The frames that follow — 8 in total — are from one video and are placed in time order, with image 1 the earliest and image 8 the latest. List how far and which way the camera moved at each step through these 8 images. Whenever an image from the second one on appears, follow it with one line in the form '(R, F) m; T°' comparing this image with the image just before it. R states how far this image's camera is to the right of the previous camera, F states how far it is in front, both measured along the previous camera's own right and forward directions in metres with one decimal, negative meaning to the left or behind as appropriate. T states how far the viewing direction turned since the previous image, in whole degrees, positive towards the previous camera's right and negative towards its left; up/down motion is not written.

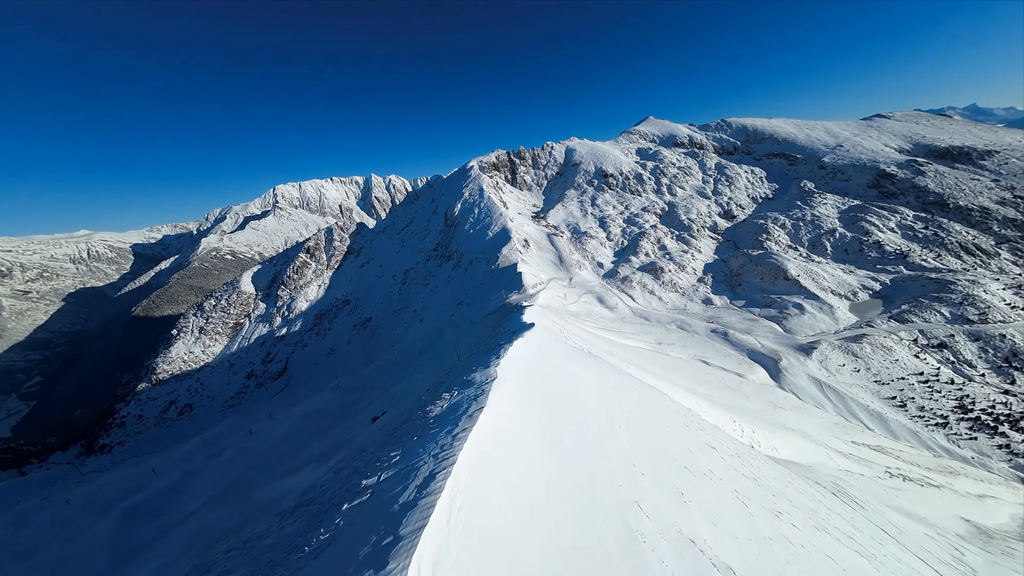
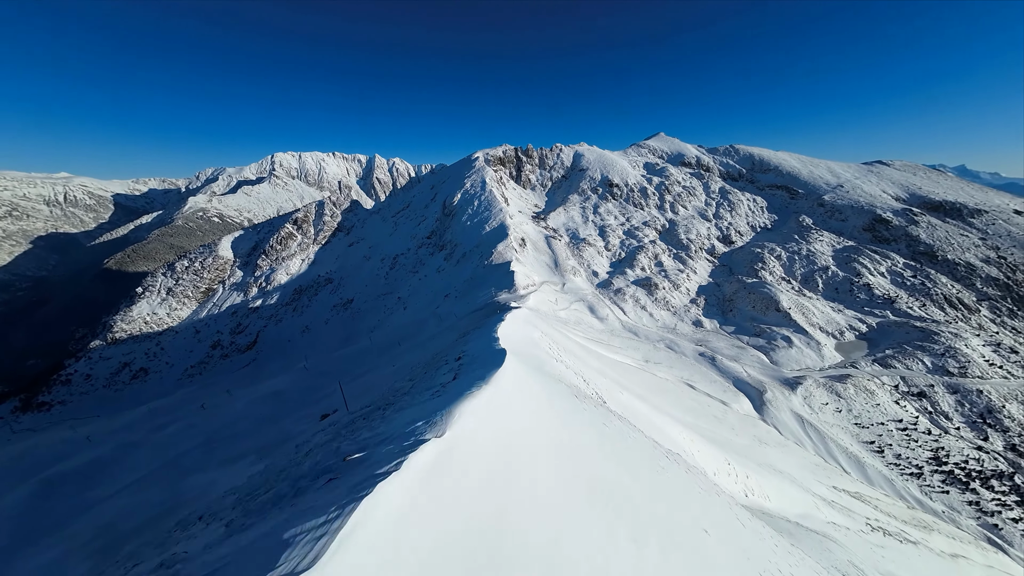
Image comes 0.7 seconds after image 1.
(-0.4, +1.5) m; +2°
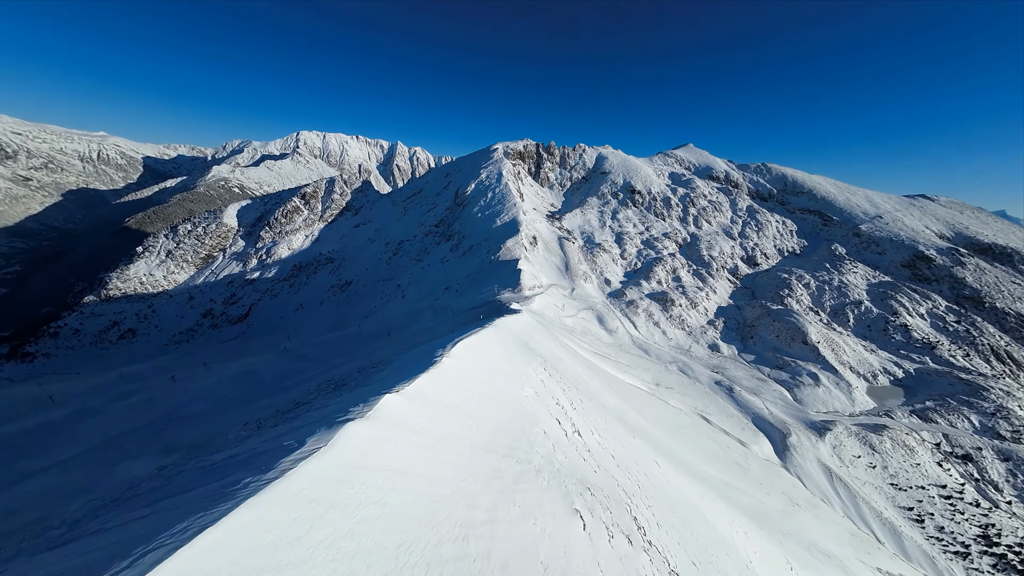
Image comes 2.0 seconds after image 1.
(+0.6, +3.9) m; -2°
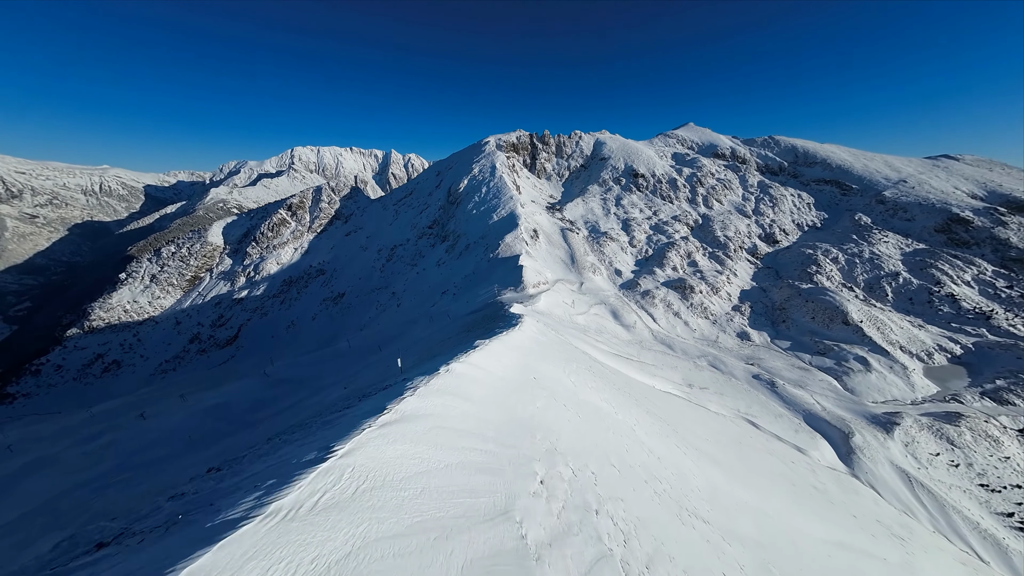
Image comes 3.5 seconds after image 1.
(+0.4, +4.7) m; -1°
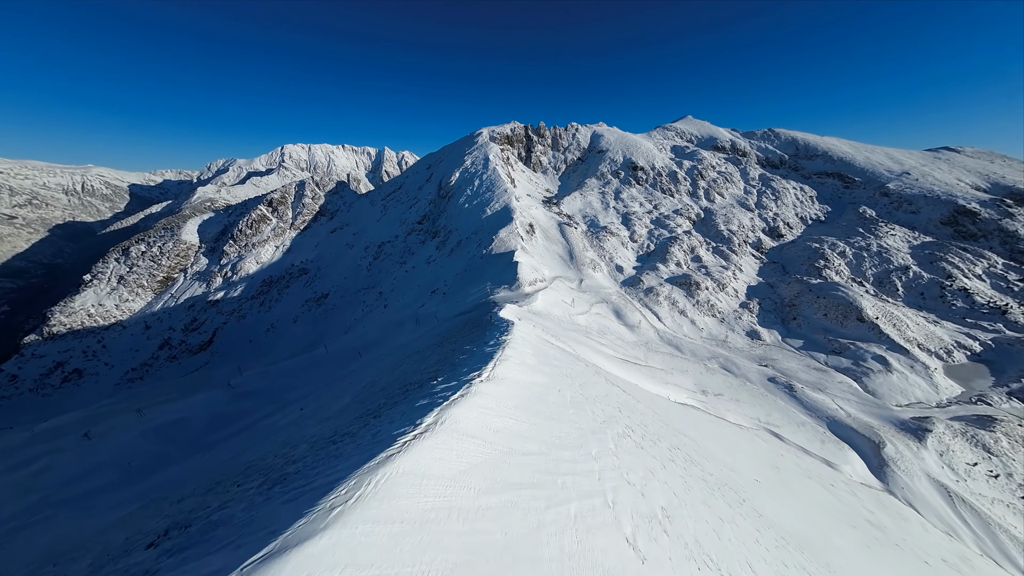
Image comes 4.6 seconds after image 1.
(-0.1, +3.2) m; +1°
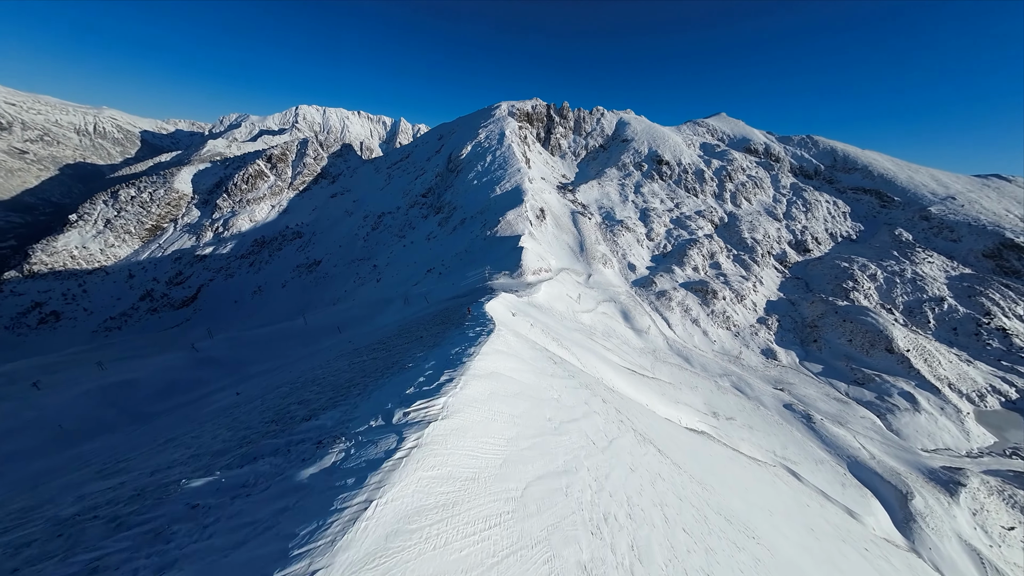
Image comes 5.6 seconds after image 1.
(+0.1, +3.3) m; 0°
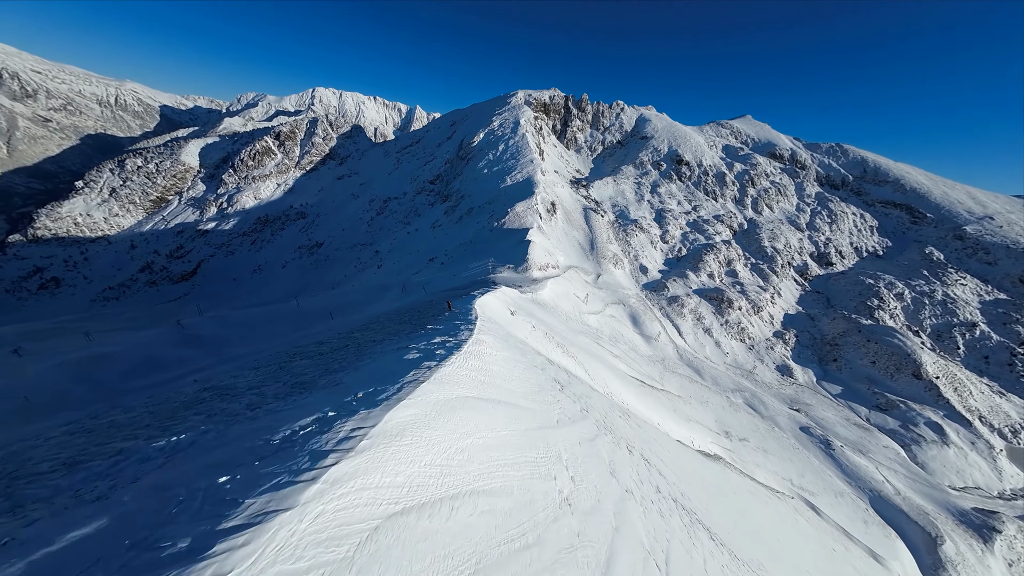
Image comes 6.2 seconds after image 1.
(+0.2, +2.0) m; -1°
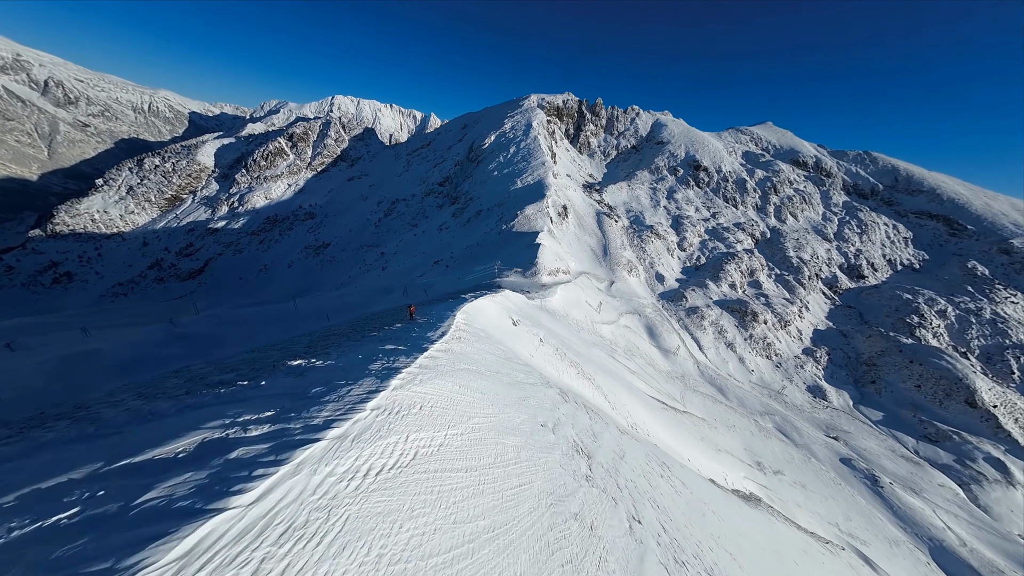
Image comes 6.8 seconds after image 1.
(+0.4, +2.3) m; -2°
